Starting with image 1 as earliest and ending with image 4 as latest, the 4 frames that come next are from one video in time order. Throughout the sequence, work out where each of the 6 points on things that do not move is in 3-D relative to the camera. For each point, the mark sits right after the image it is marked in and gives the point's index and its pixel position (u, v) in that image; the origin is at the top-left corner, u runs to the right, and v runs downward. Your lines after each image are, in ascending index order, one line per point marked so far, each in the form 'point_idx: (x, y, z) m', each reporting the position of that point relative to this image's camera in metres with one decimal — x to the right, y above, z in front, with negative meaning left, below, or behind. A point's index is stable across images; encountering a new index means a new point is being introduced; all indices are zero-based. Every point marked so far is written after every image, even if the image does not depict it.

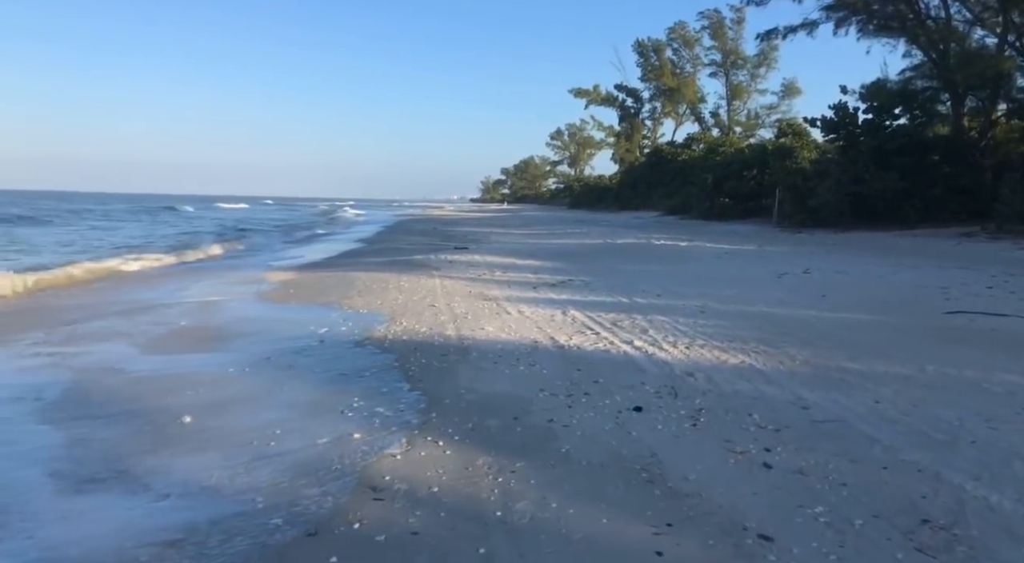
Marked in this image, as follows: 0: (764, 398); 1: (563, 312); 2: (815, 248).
0: (+2.1, -0.9, +5.1) m
1: (+0.8, -0.5, +9.2) m
2: (+9.2, +1.0, +18.9) m
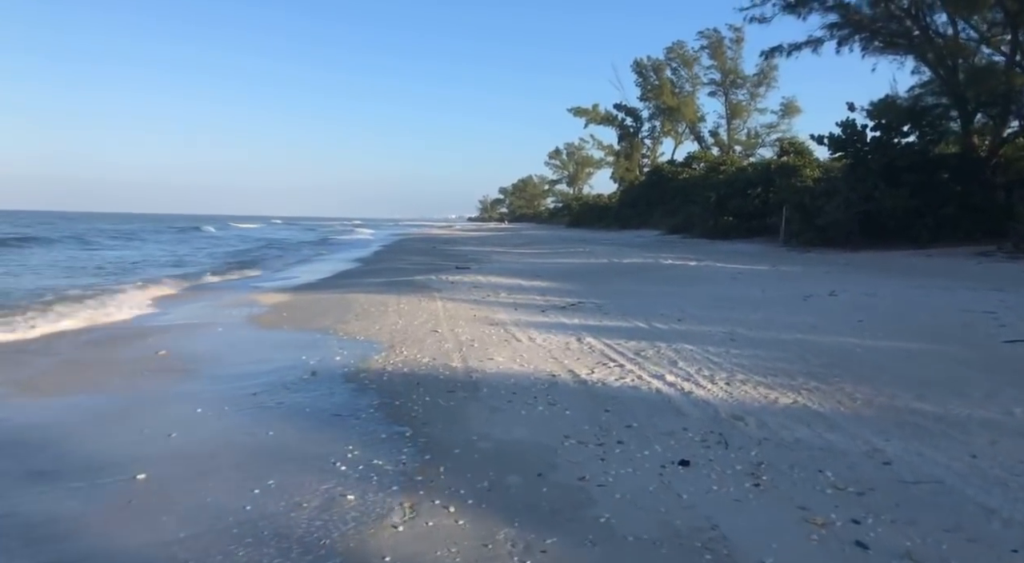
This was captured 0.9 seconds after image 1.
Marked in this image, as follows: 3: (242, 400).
0: (+2.2, -1.2, +4.3) m
1: (+0.9, -0.8, +8.4) m
2: (+9.3, +0.4, +18.2) m
3: (-2.8, -1.2, +6.4) m
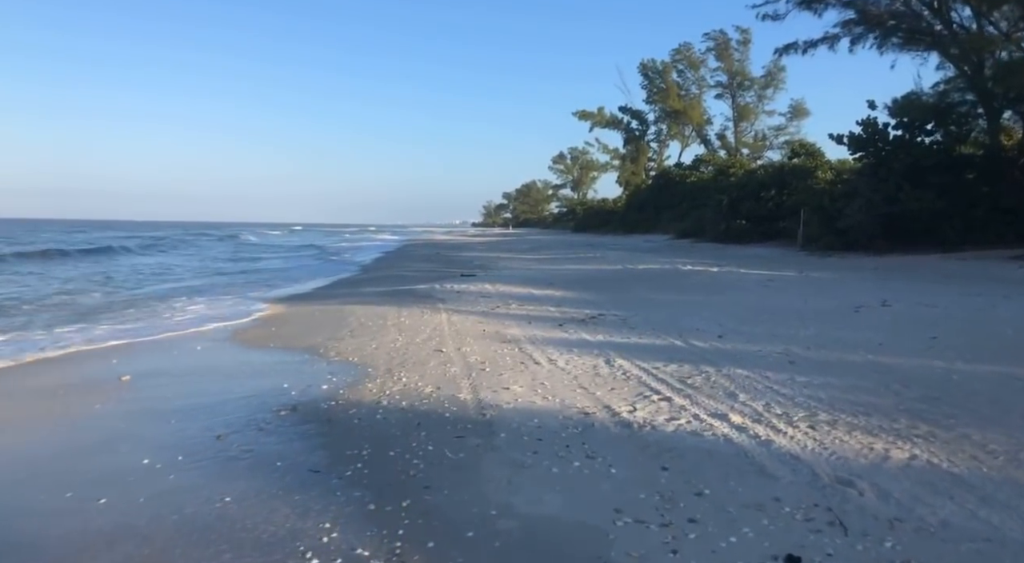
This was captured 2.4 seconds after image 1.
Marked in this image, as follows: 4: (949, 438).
0: (+2.4, -1.3, +3.0) m
1: (+1.1, -0.9, +7.2) m
2: (+9.6, +0.2, +16.9) m
3: (-2.6, -1.3, +5.2) m
4: (+3.0, -1.1, +4.3) m
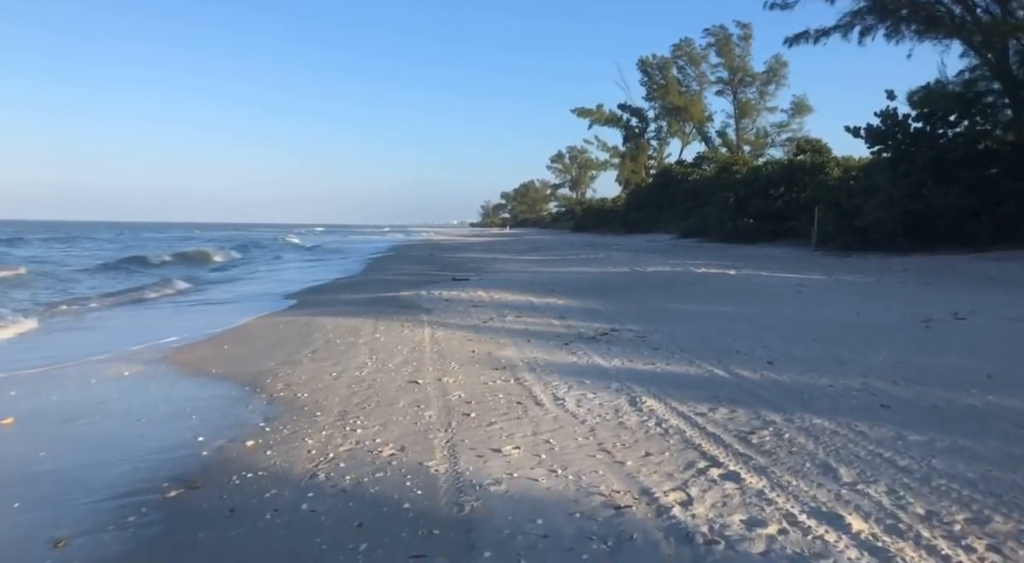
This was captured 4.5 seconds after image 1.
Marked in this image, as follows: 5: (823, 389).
0: (+2.4, -1.4, +1.3) m
1: (+1.1, -1.1, +5.4) m
2: (+9.5, +0.1, +15.1) m
3: (-2.6, -1.5, +3.3) m
4: (+2.9, -1.2, +2.5) m
5: (+2.8, -1.0, +5.5) m
